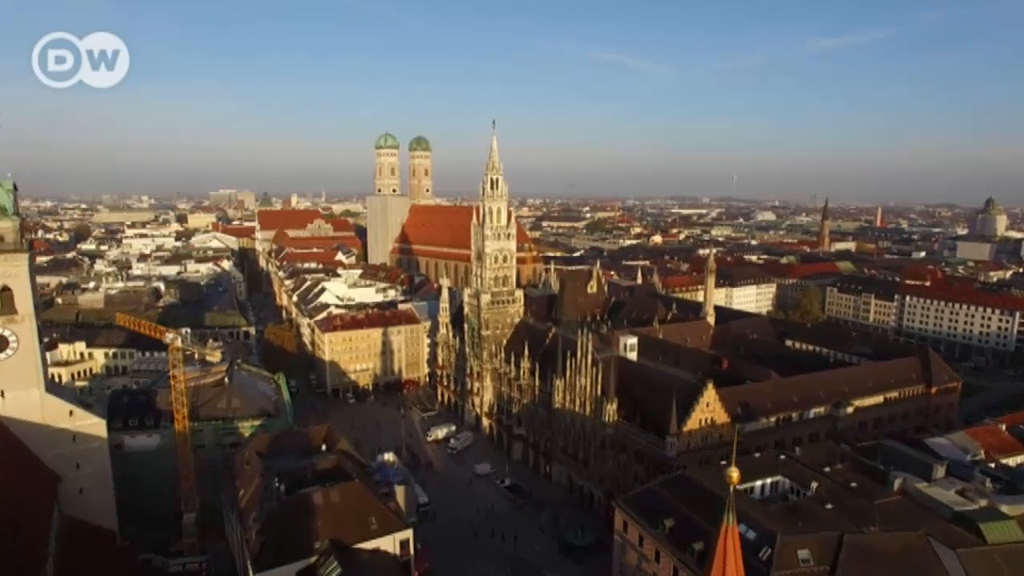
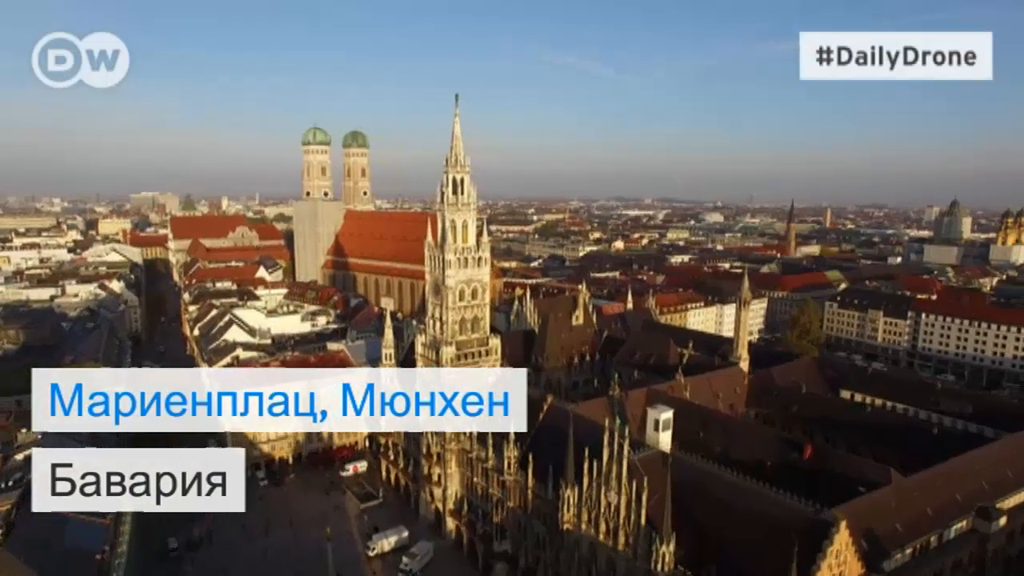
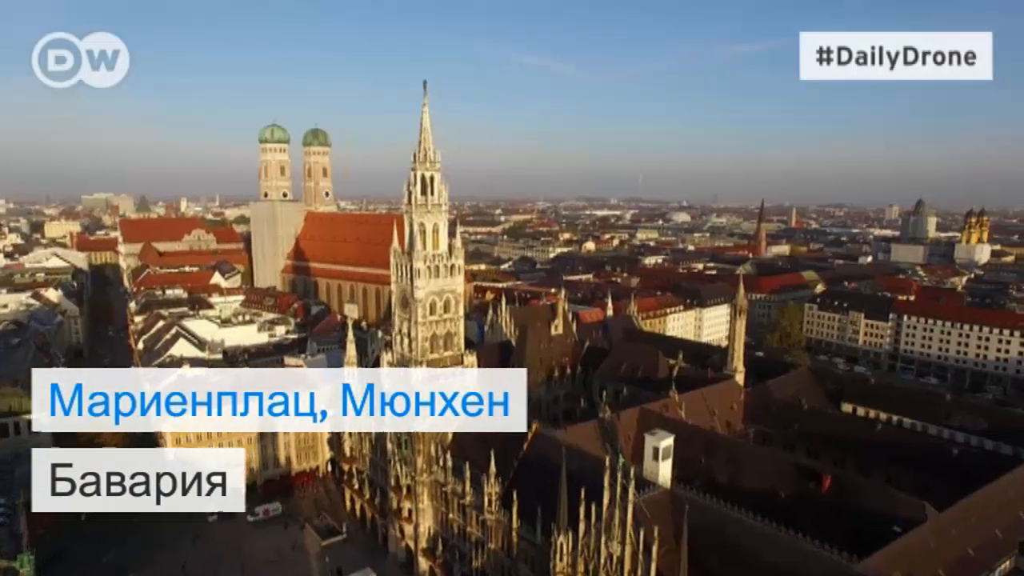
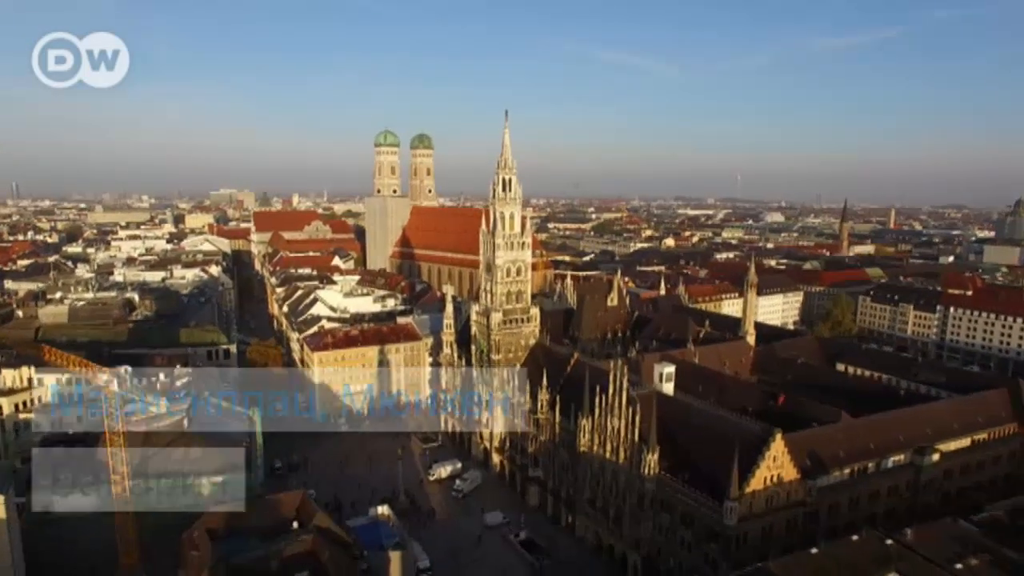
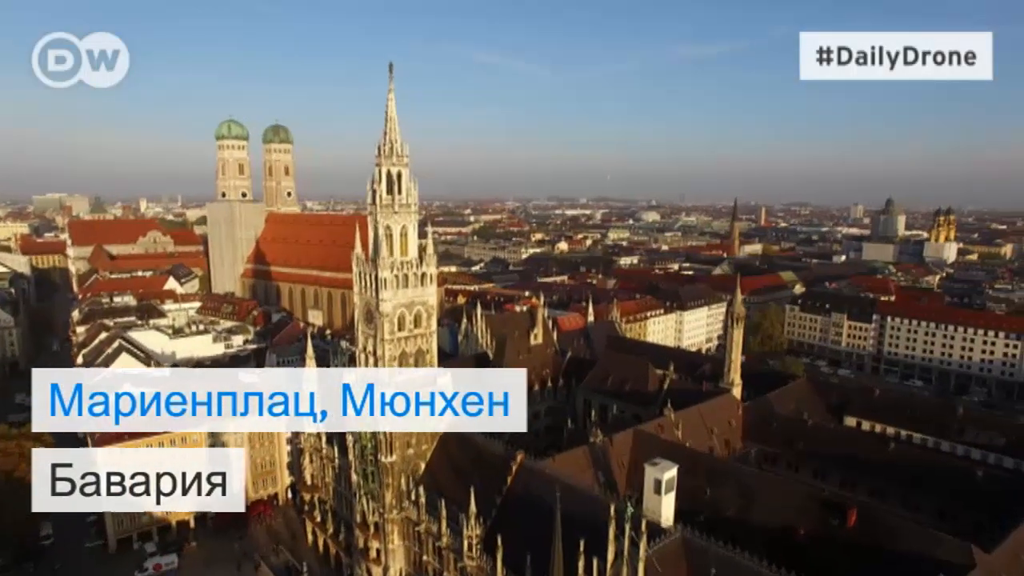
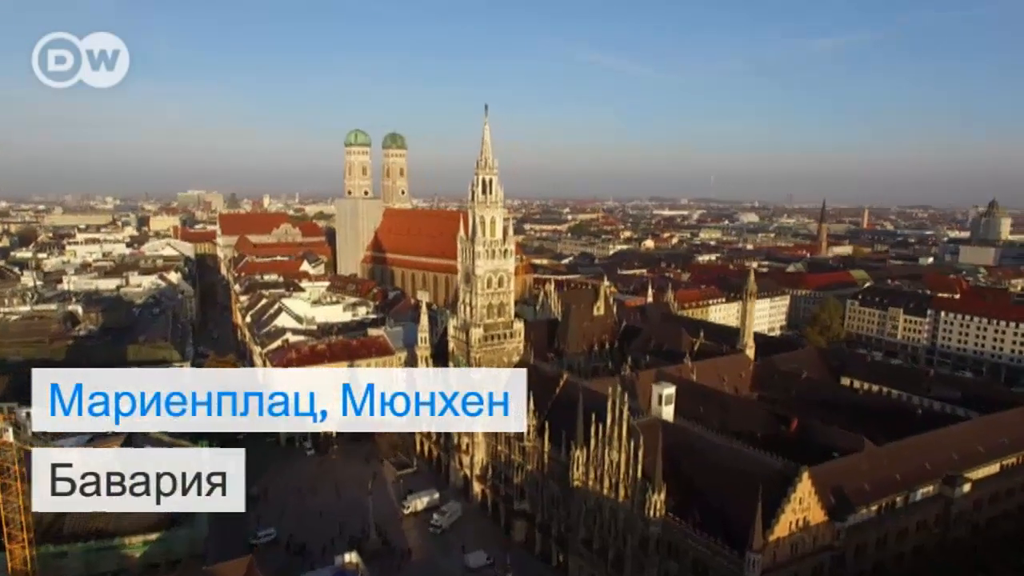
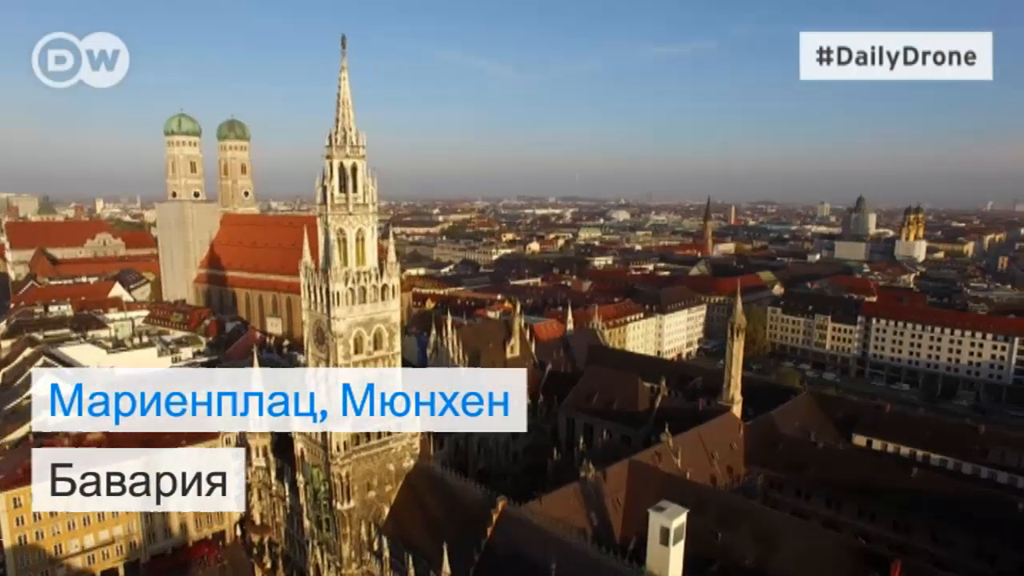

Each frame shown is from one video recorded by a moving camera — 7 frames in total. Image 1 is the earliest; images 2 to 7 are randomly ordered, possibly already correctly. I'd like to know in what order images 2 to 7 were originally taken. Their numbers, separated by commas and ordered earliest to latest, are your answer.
4, 6, 2, 3, 5, 7
